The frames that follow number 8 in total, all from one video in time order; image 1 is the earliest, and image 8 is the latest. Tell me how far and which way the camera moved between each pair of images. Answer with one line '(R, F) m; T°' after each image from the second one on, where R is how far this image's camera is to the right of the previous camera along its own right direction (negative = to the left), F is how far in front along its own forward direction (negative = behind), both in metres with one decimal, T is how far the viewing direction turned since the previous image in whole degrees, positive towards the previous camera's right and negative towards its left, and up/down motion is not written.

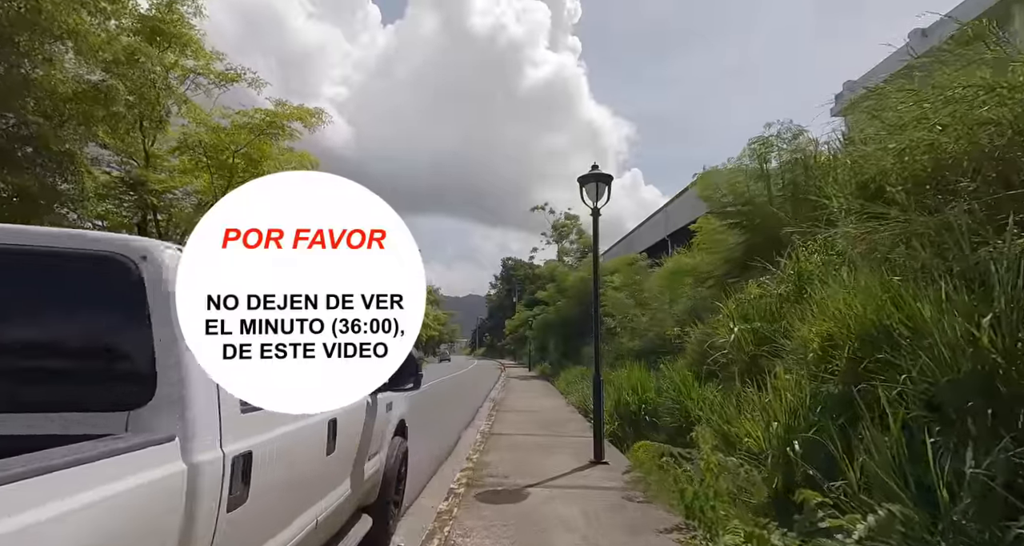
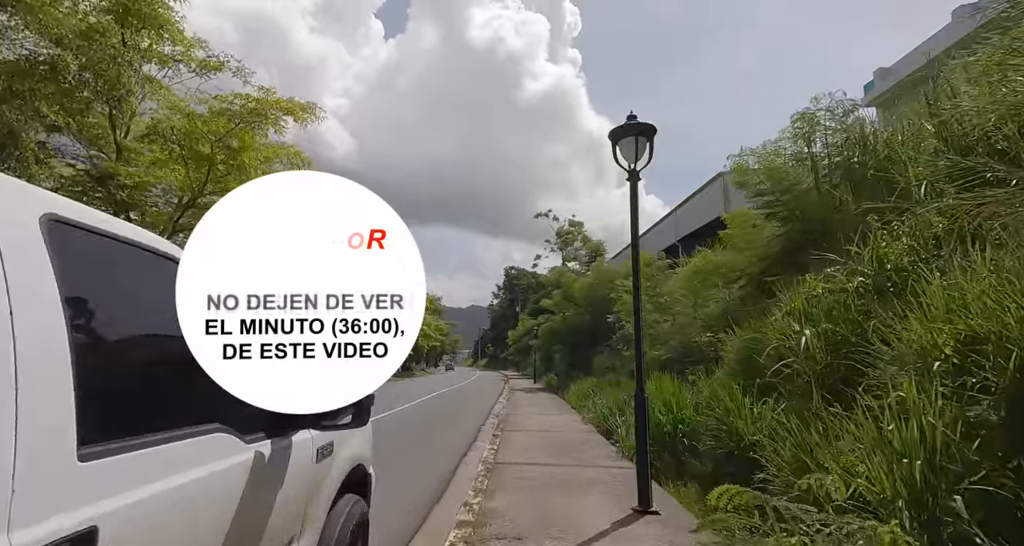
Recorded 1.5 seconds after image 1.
(-0.1, +1.4) m; 0°
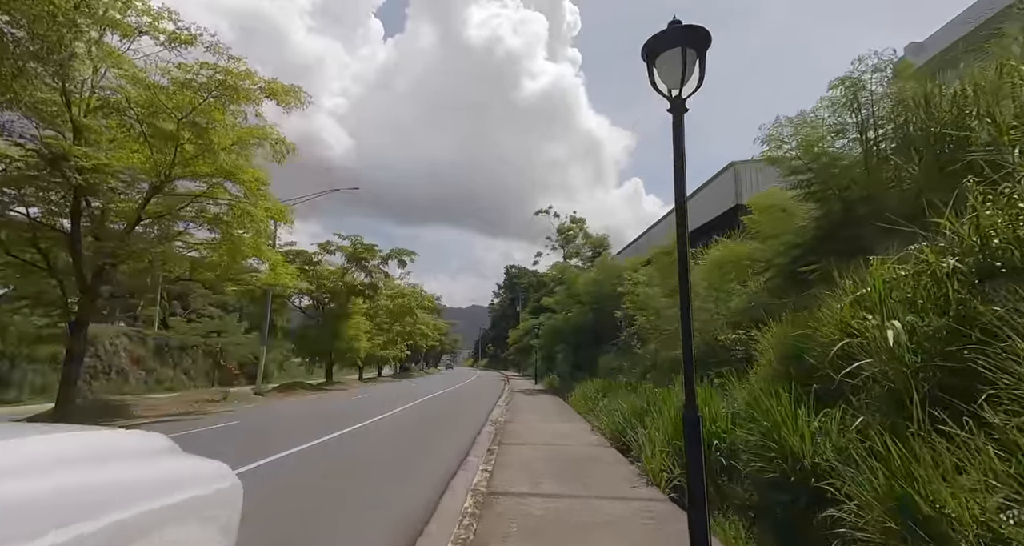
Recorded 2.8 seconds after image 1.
(0.0, +1.3) m; 0°
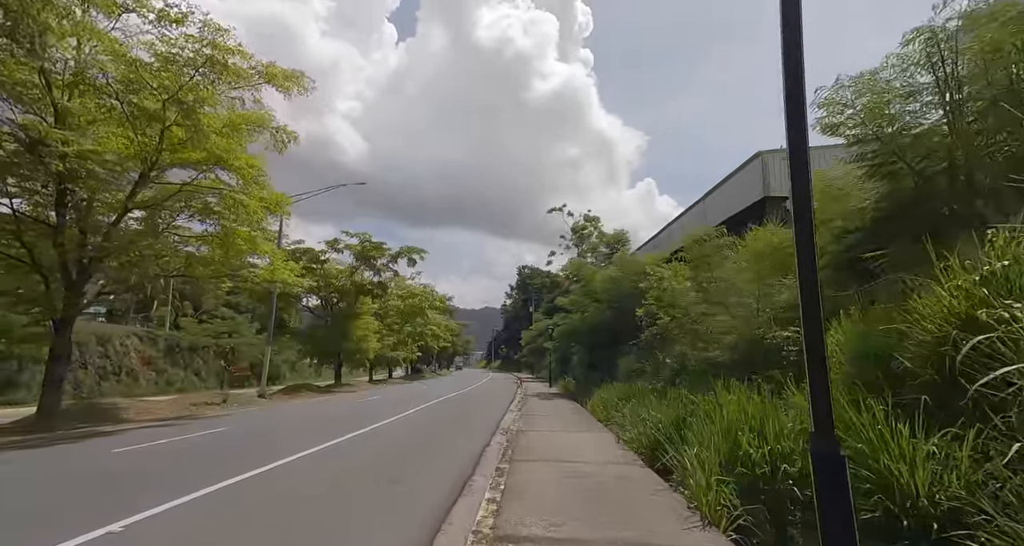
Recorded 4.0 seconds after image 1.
(0.0, +1.1) m; -1°
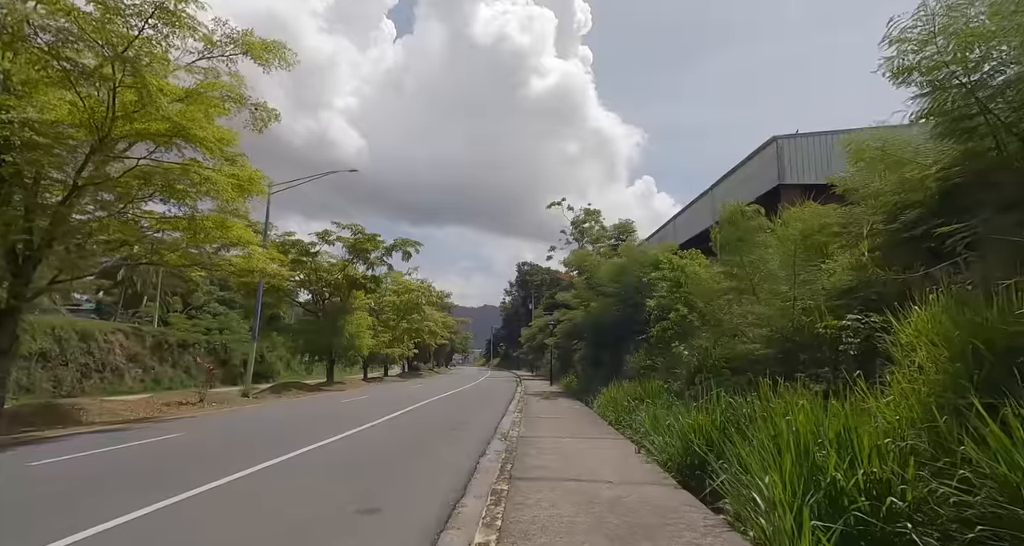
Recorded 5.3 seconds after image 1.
(0.0, +1.3) m; 0°
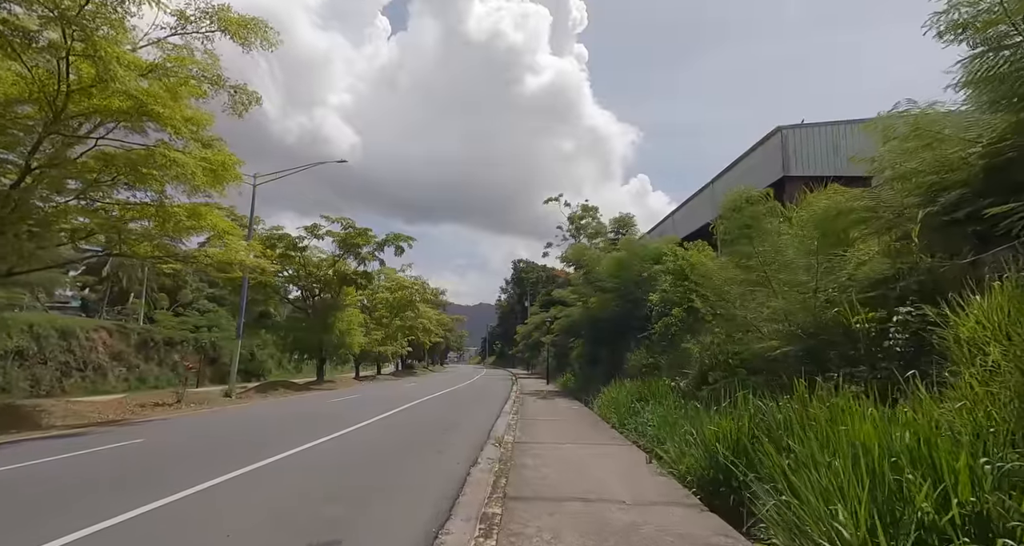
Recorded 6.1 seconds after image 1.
(0.0, +0.8) m; 0°
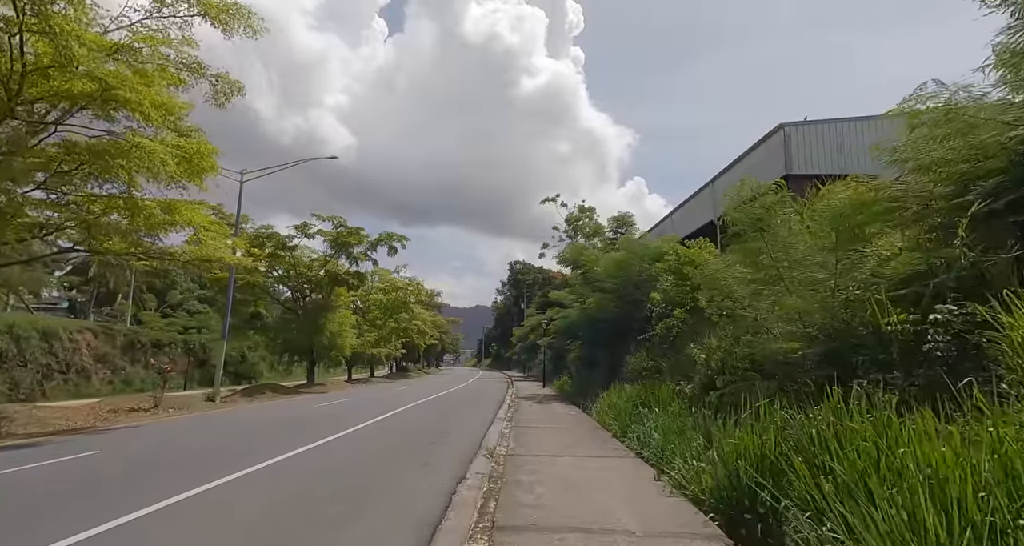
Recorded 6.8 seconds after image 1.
(0.0, +0.7) m; 0°
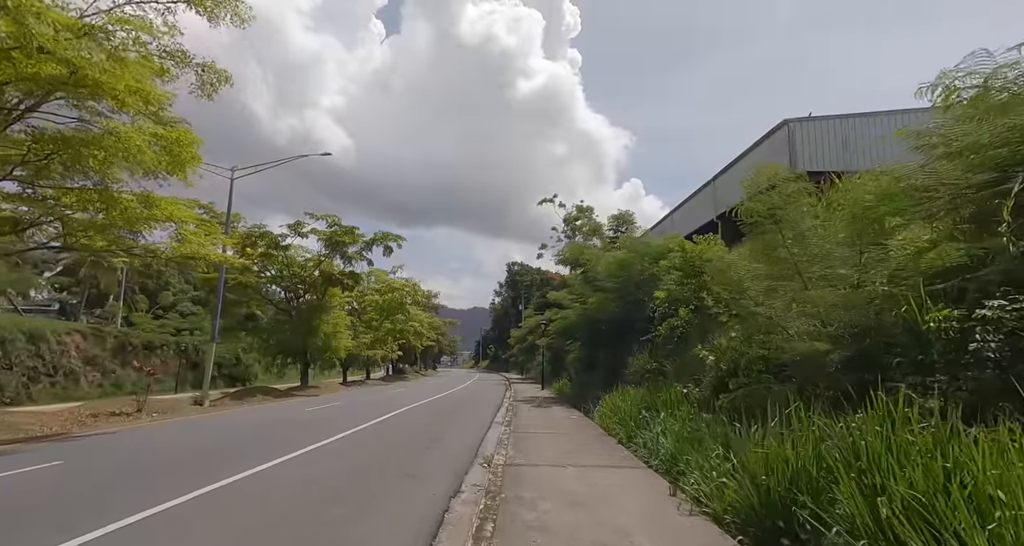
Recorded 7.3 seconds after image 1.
(0.0, +0.6) m; 0°
